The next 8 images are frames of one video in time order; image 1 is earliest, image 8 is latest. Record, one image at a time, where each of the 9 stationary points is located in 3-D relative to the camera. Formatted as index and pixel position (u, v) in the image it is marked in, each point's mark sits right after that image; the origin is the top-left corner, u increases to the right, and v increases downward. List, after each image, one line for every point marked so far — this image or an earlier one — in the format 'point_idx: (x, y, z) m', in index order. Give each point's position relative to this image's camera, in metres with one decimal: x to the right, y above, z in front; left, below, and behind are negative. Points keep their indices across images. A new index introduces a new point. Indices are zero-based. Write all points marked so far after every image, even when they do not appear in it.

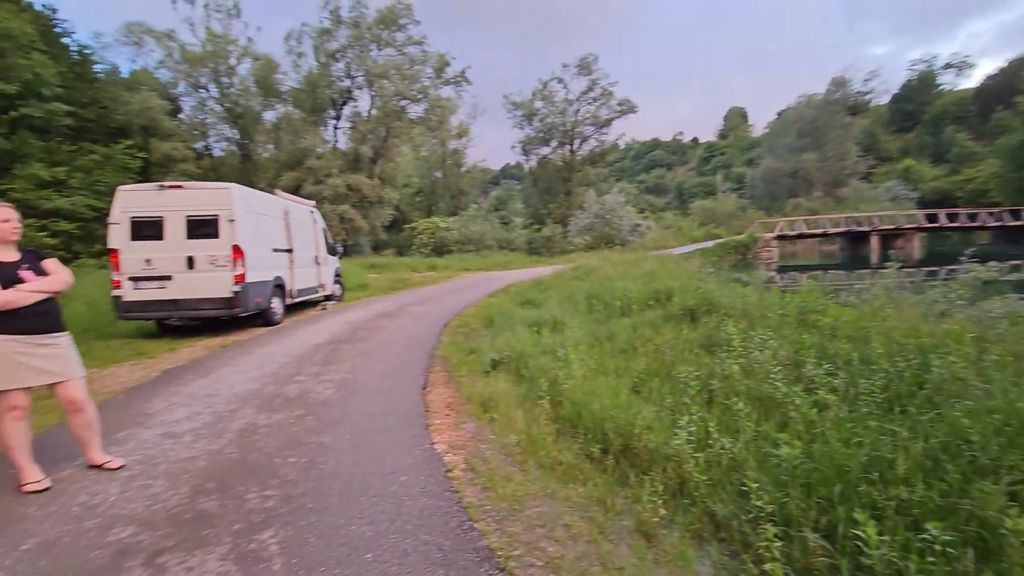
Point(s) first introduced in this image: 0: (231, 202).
0: (-5.3, +1.6, +9.5) m
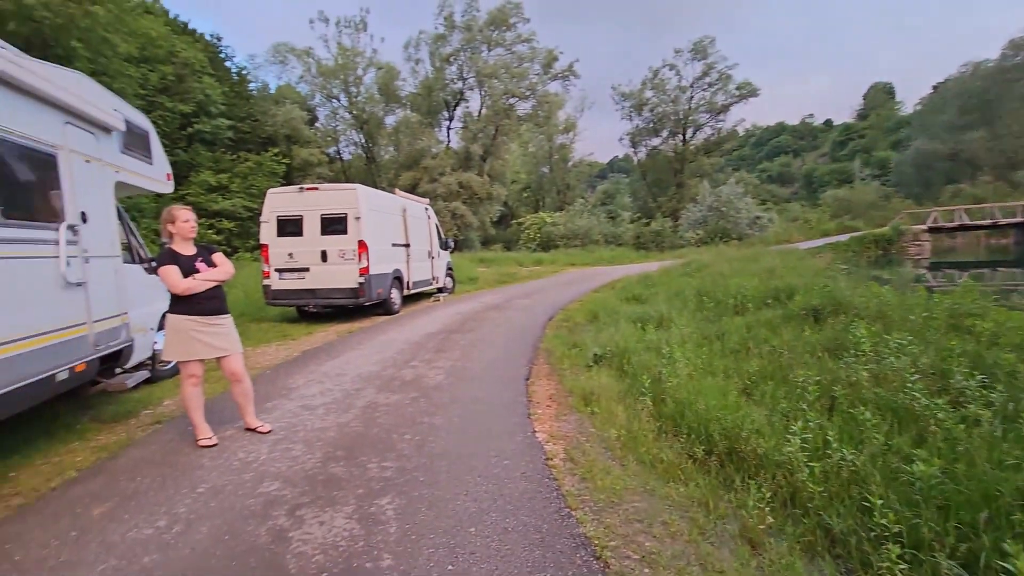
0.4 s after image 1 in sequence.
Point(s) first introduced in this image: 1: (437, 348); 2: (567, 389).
0: (-3.2, +1.8, +10.4) m
1: (-1.2, -1.0, +8.1) m
2: (+0.6, -1.2, +5.9) m
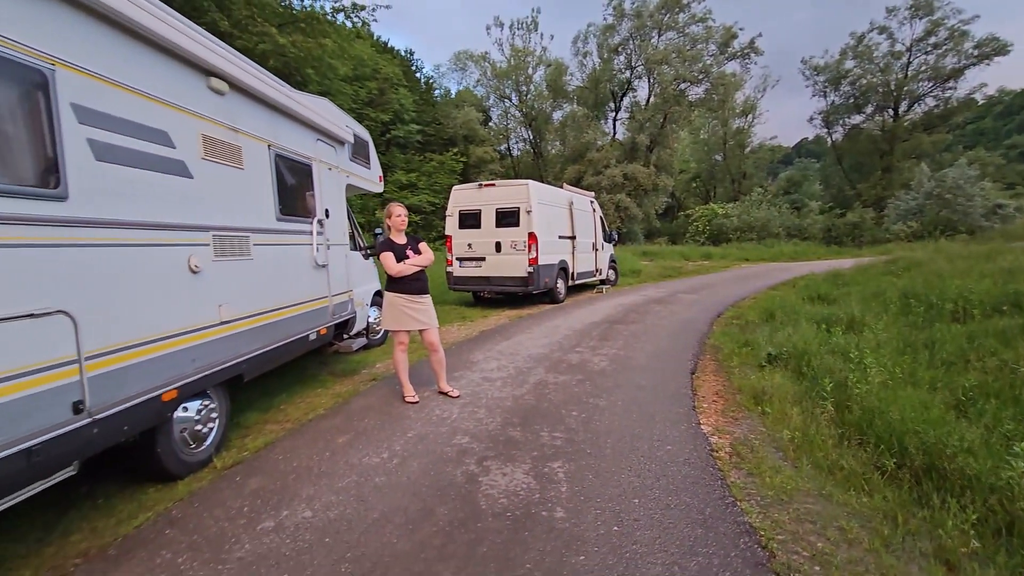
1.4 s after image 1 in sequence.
0: (+0.4, +2.0, +11.2) m
1: (+1.5, -0.8, +8.4) m
2: (+2.5, -1.1, +5.8) m
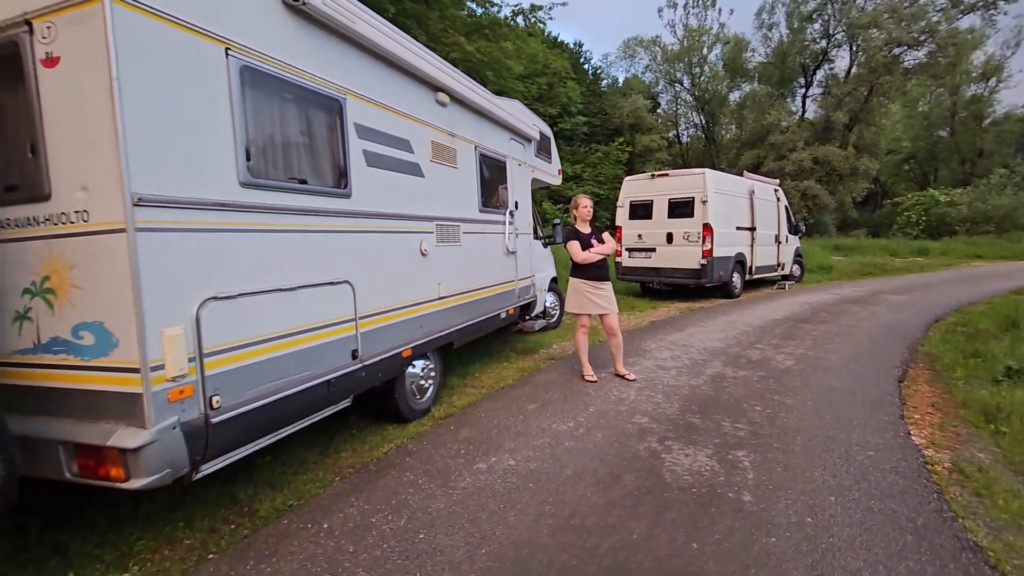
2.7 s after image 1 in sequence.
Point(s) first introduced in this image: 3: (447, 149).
0: (+4.1, +2.2, +10.8) m
1: (+4.3, -0.7, +7.9) m
2: (+4.4, -1.1, +5.0) m
3: (-0.7, +1.5, +5.2) m
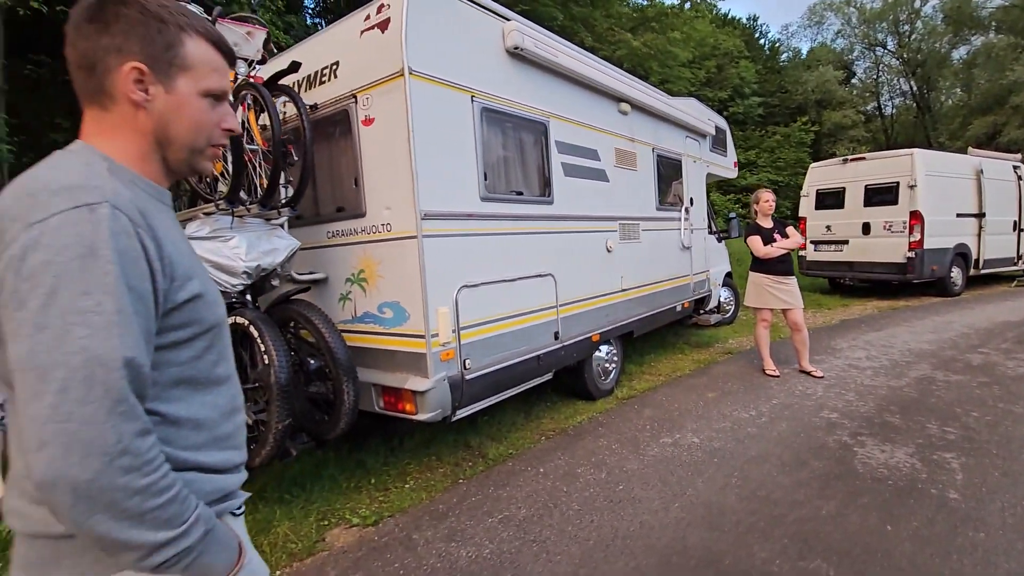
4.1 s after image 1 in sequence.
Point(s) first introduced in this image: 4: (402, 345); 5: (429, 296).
0: (+7.6, +2.3, +9.6) m
1: (+6.8, -0.7, +6.8) m
2: (+6.1, -1.1, +4.0) m
3: (+1.3, +1.5, +5.7) m
4: (-0.8, -0.4, +3.5) m
5: (-0.6, -0.1, +3.4) m
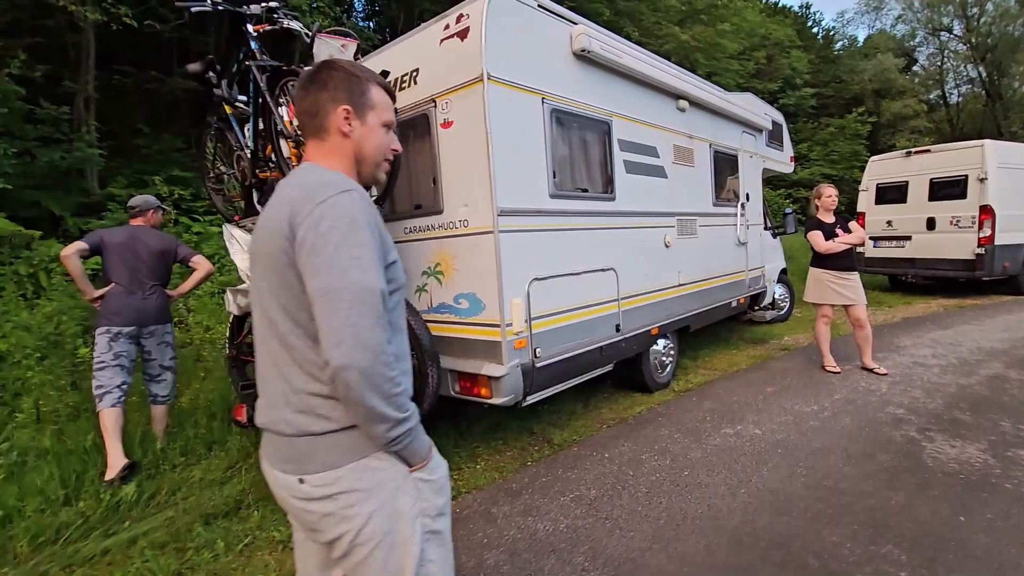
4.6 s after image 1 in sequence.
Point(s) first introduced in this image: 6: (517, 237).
0: (+8.5, +2.3, +9.1) m
1: (+7.5, -0.7, +6.5) m
2: (+6.6, -1.1, +3.7) m
3: (+2.0, +1.6, +5.8) m
4: (-0.3, -0.3, +3.7) m
5: (-0.1, 0.0, +3.6) m
6: (0.0, +0.4, +3.7) m
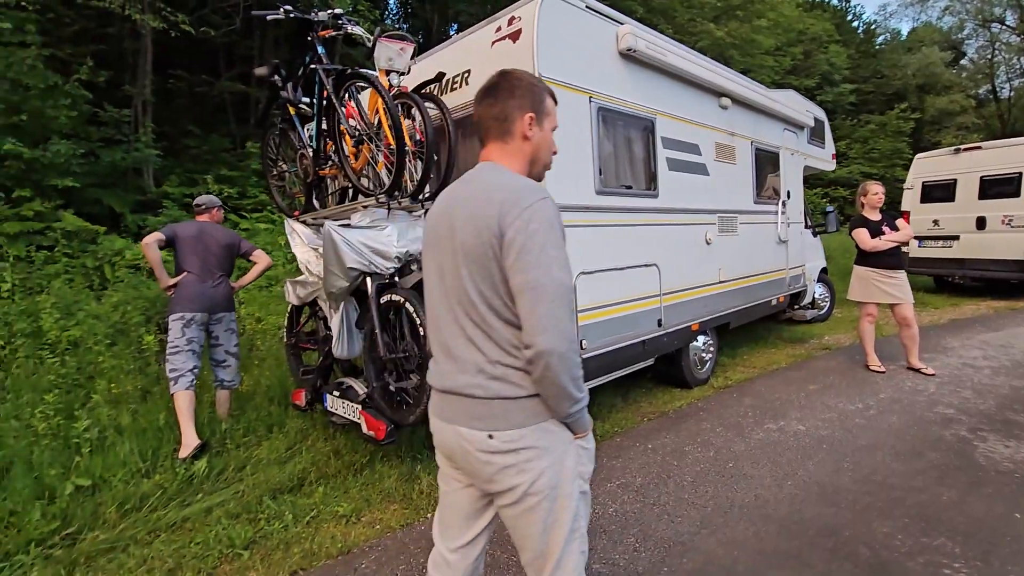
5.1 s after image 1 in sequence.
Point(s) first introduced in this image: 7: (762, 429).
0: (+9.2, +2.3, +8.8) m
1: (+8.0, -0.7, +6.2) m
2: (+7.0, -1.1, +3.5) m
3: (+2.5, +1.6, +5.8) m
4: (+0.1, -0.3, +3.9) m
5: (+0.3, +0.1, +3.7) m
6: (+0.4, +0.4, +3.8) m
7: (+2.1, -1.2, +4.3) m
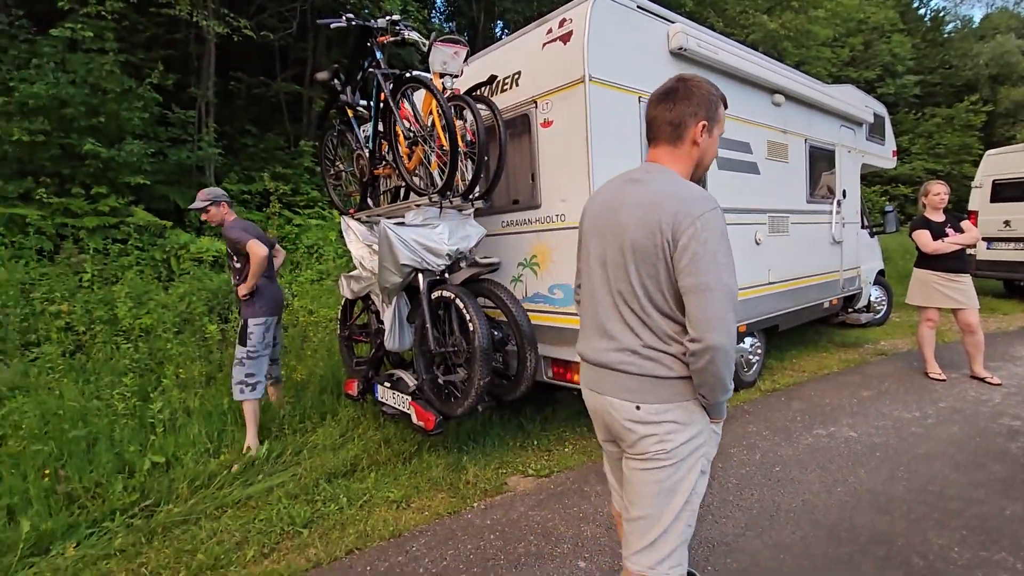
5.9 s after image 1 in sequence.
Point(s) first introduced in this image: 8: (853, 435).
0: (+9.9, +2.2, +8.1) m
1: (+8.5, -0.8, +5.6) m
2: (+7.3, -1.2, +3.0) m
3: (+3.0, +1.6, +5.7) m
4: (+0.5, -0.3, +3.9) m
5: (+0.6, +0.1, +3.8) m
6: (+0.8, +0.4, +3.9) m
7: (+2.5, -1.2, +4.2) m
8: (+2.8, -1.2, +4.2) m
